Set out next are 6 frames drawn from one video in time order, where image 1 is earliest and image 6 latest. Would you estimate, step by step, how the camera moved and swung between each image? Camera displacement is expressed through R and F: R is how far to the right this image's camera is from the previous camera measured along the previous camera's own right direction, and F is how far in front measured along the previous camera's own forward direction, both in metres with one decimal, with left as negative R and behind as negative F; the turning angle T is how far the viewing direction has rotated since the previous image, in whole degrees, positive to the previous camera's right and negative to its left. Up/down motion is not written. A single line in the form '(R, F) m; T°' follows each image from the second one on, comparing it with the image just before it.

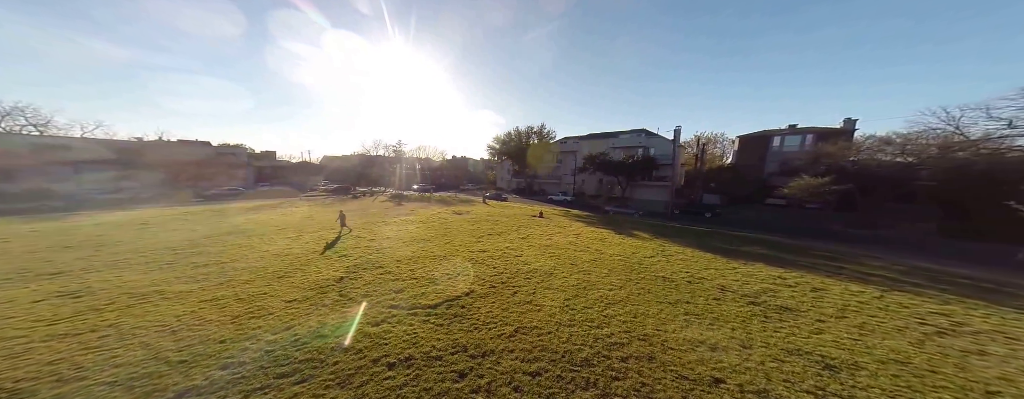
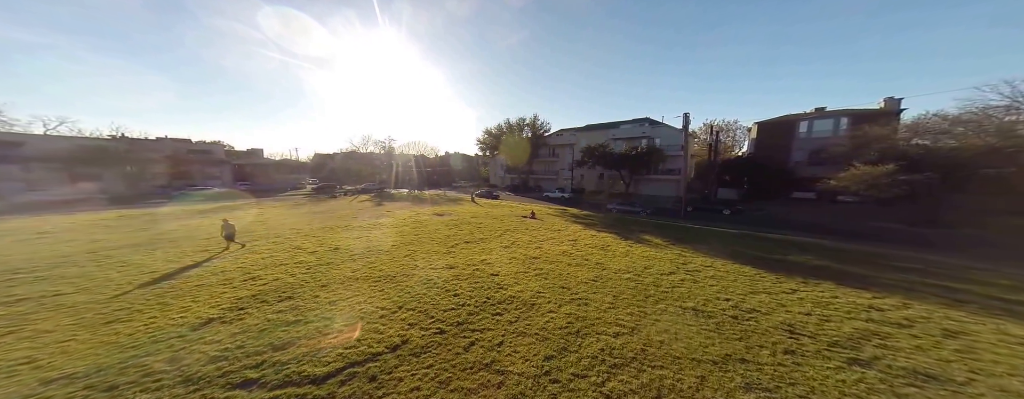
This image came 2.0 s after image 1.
(+0.9, +2.5) m; -1°
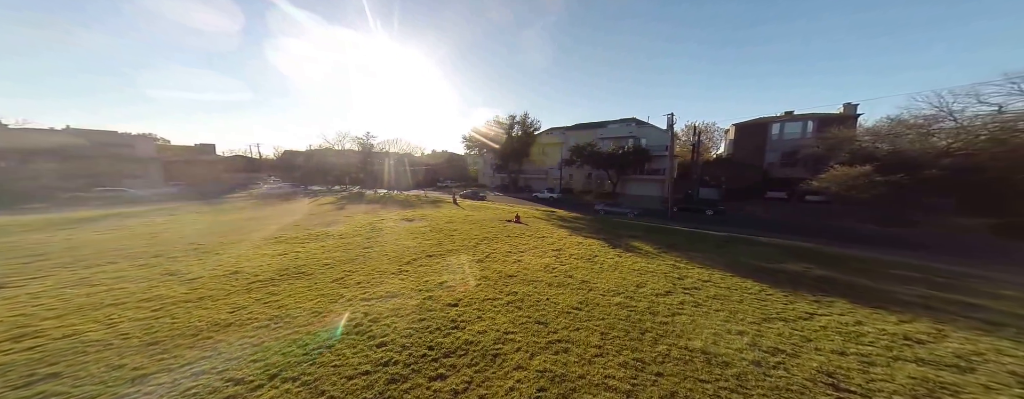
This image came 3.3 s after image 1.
(+0.4, +1.5) m; +3°
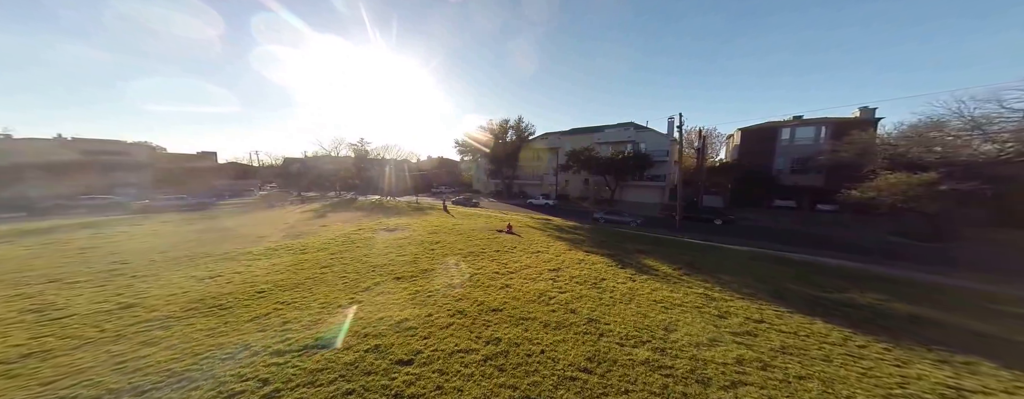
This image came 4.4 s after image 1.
(+0.3, +1.9) m; 0°
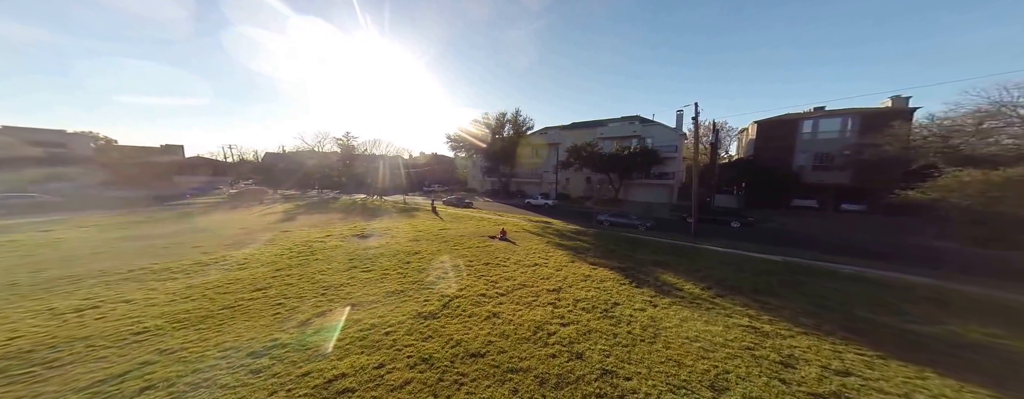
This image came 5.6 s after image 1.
(+0.3, +1.8) m; 0°
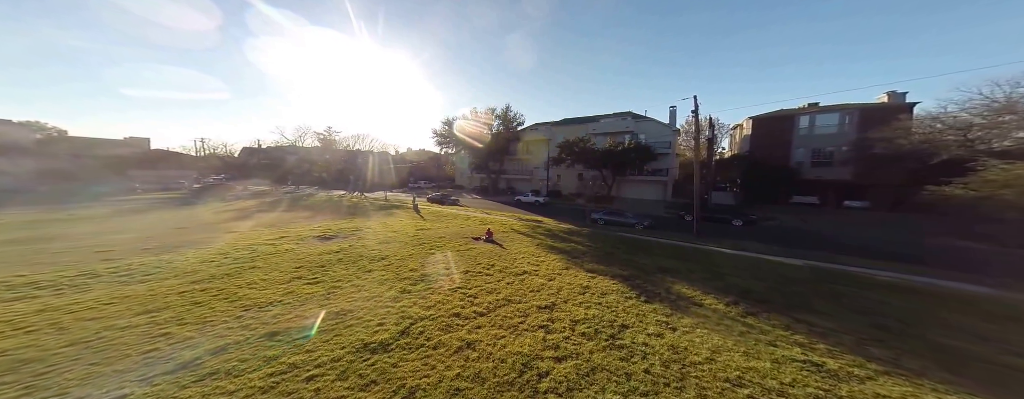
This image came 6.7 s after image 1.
(+0.2, +1.5) m; +2°
